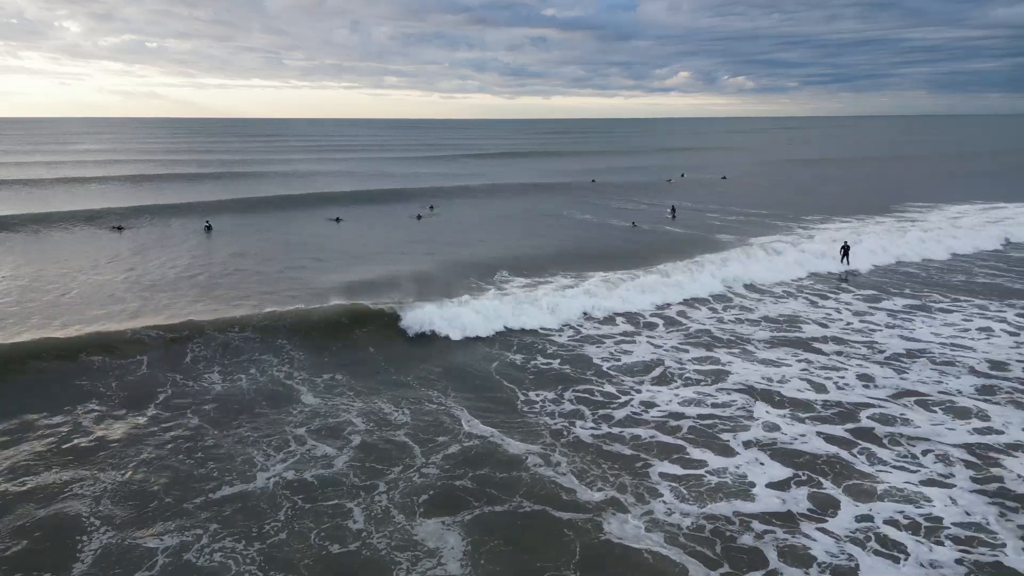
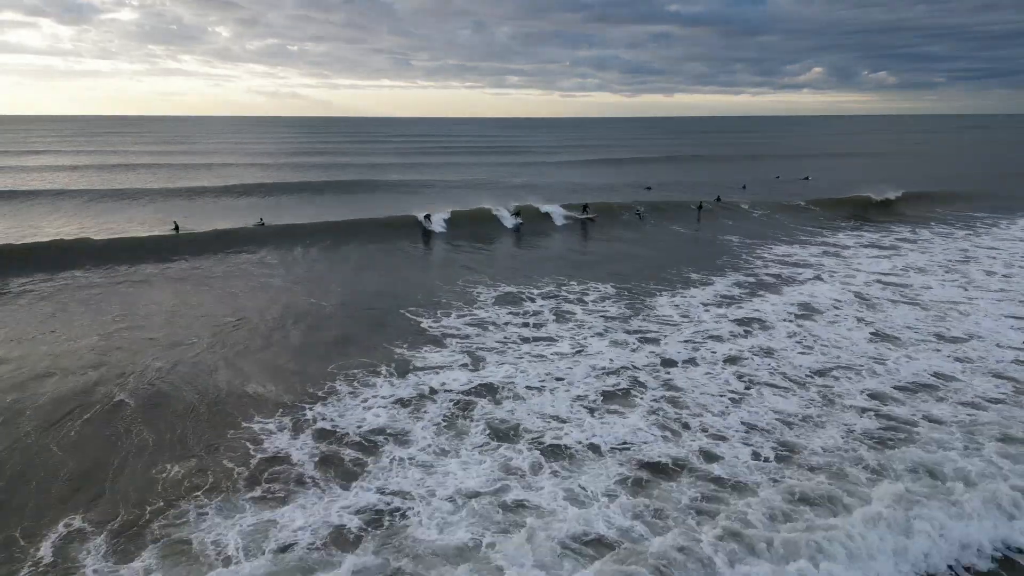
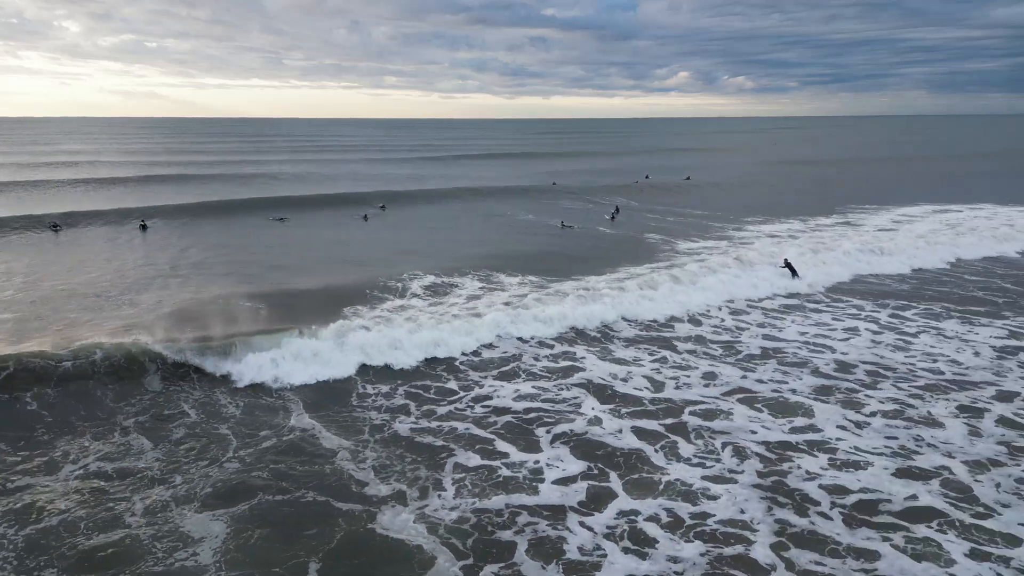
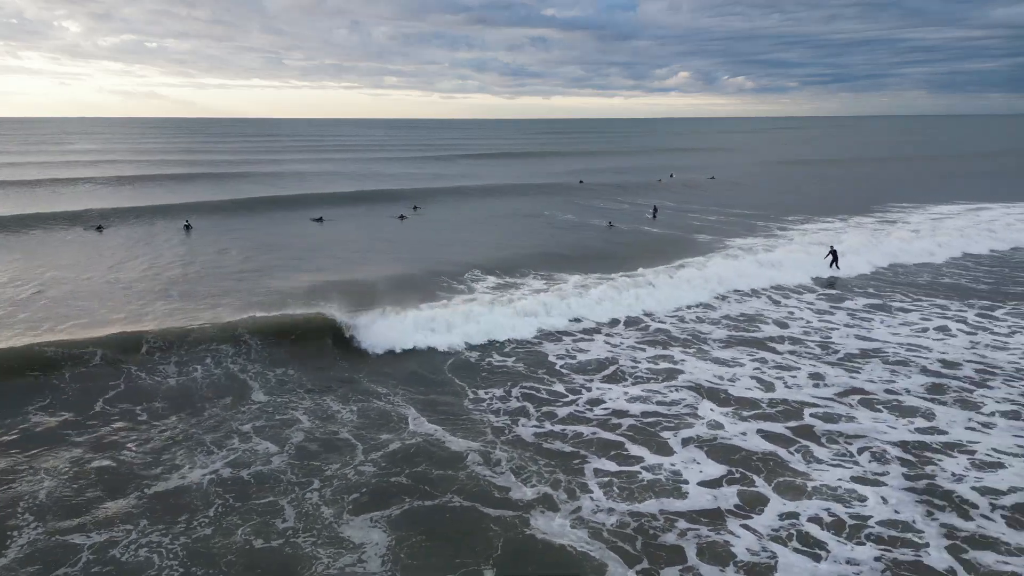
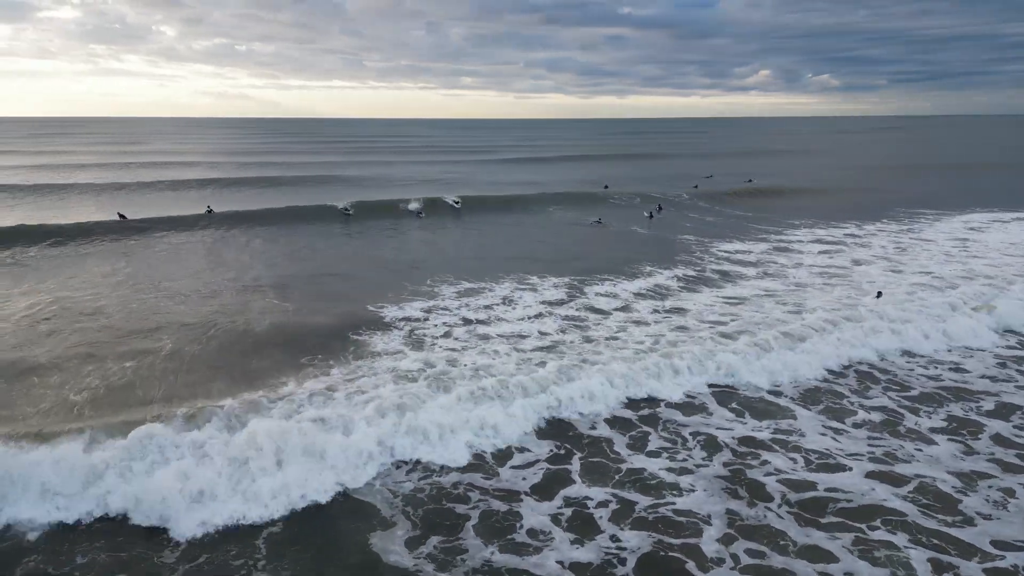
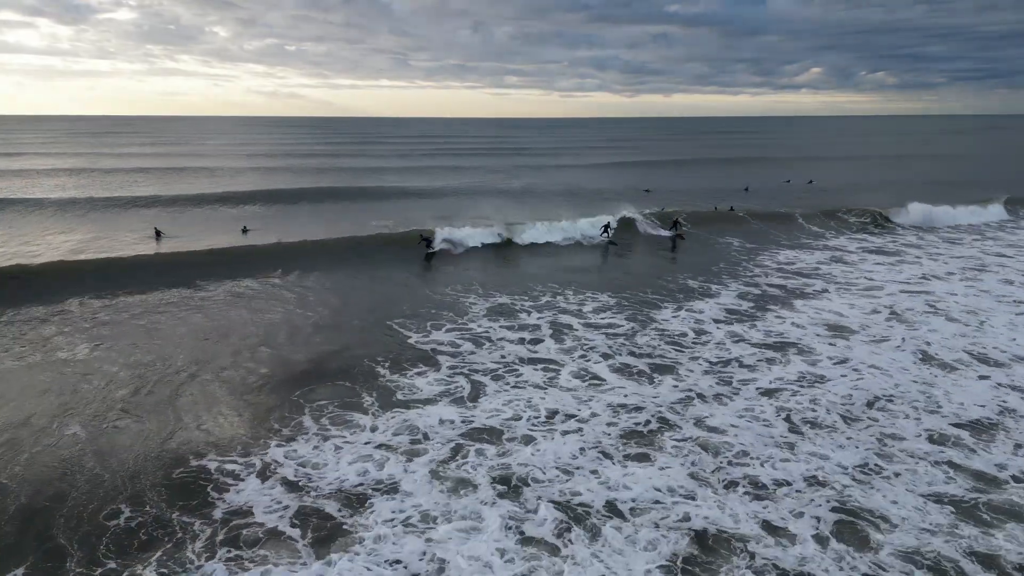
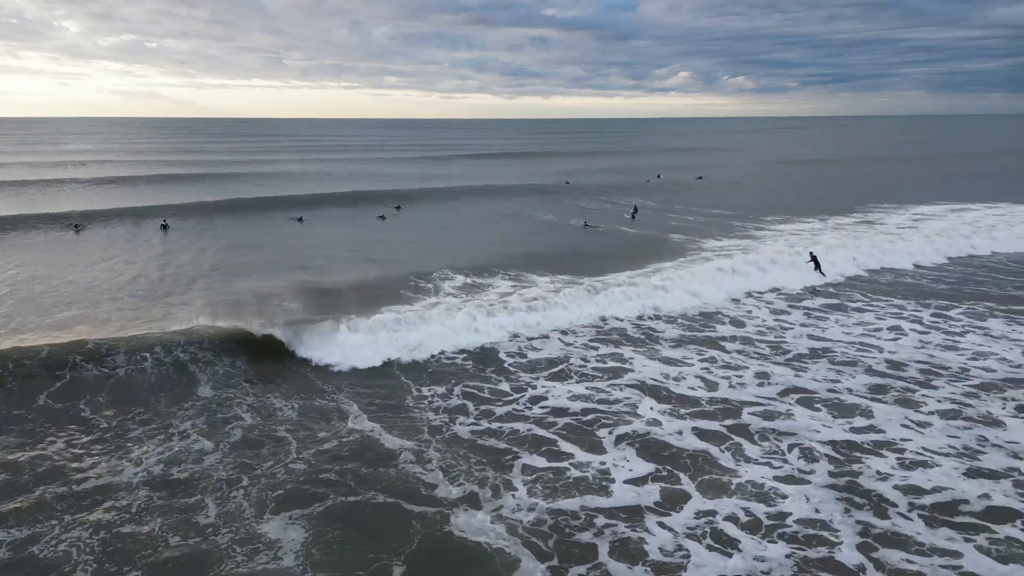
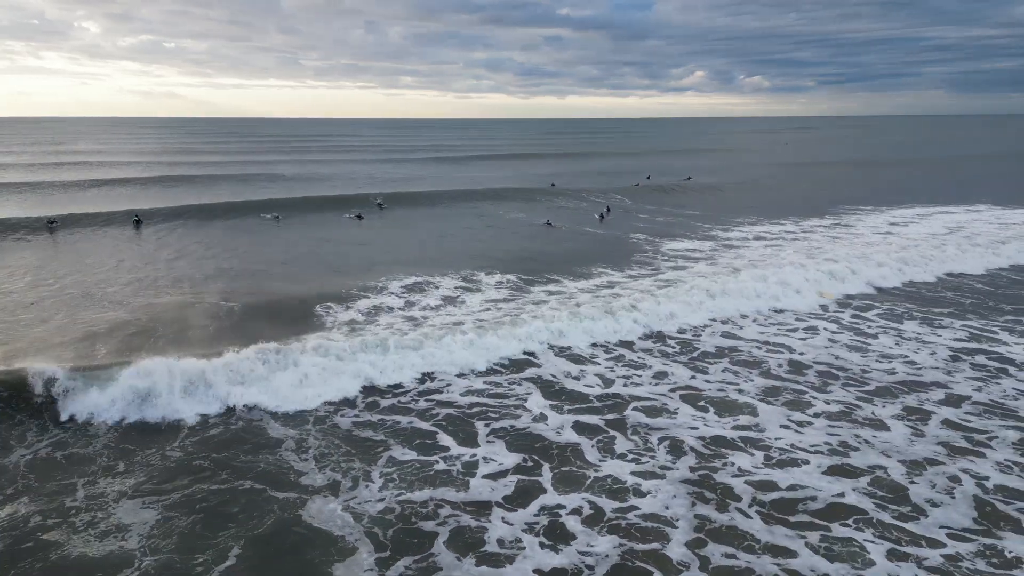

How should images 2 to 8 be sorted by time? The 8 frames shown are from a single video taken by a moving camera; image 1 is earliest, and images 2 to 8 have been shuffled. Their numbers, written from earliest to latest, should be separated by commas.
4, 7, 3, 8, 5, 2, 6
